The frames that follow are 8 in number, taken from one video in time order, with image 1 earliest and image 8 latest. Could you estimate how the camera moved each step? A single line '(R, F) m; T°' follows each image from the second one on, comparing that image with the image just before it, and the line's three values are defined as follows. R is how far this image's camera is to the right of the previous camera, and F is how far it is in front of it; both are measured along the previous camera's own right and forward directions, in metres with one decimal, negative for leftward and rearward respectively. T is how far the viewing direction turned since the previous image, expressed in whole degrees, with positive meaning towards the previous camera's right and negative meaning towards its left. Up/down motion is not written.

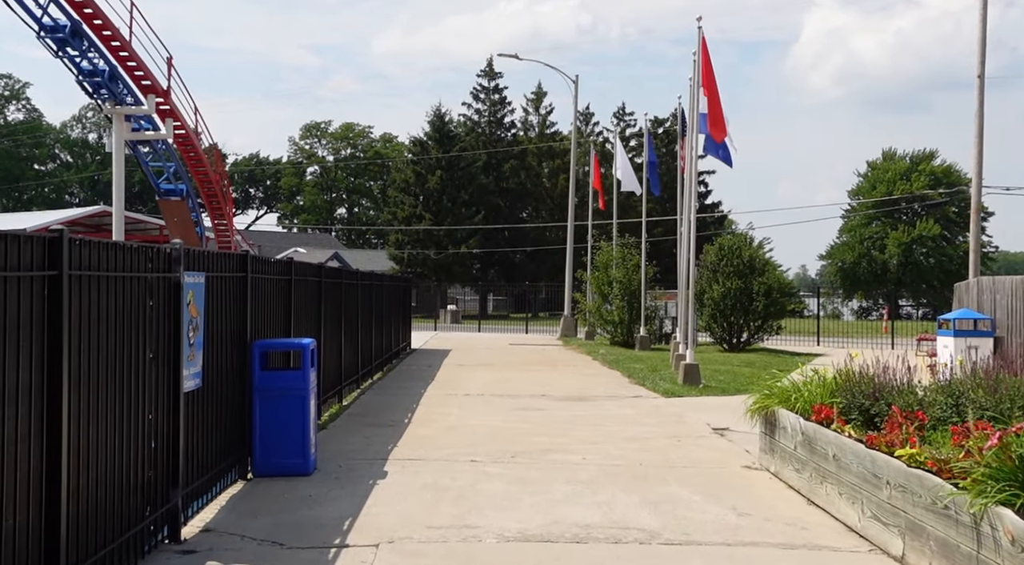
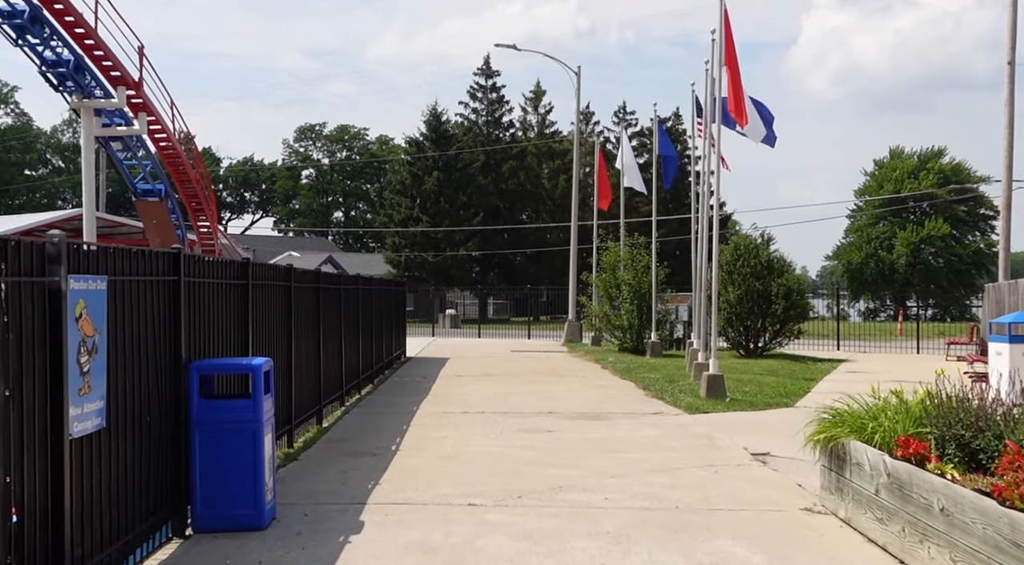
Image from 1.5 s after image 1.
(0.0, +1.8) m; 0°
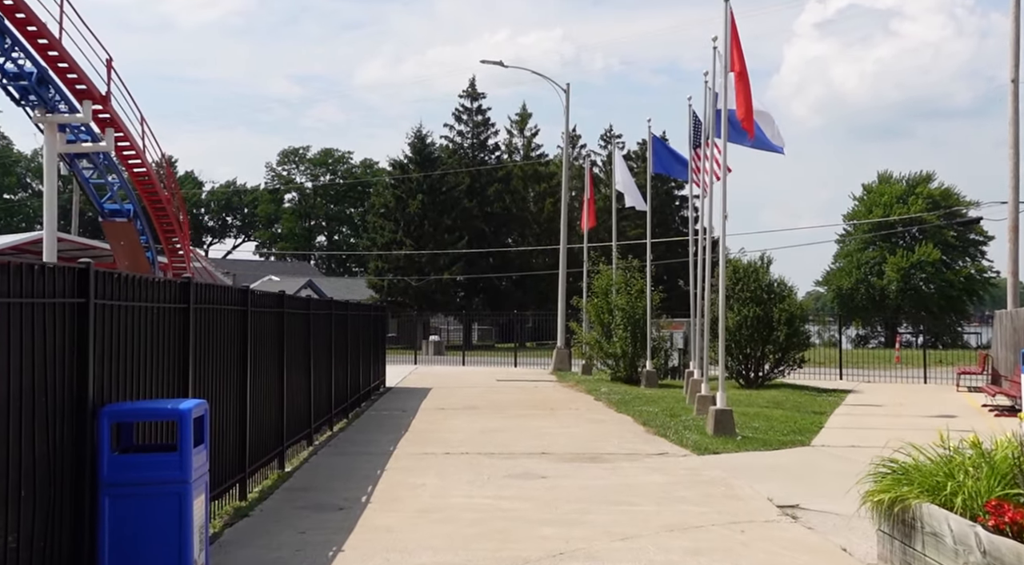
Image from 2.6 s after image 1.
(0.0, +1.4) m; +1°
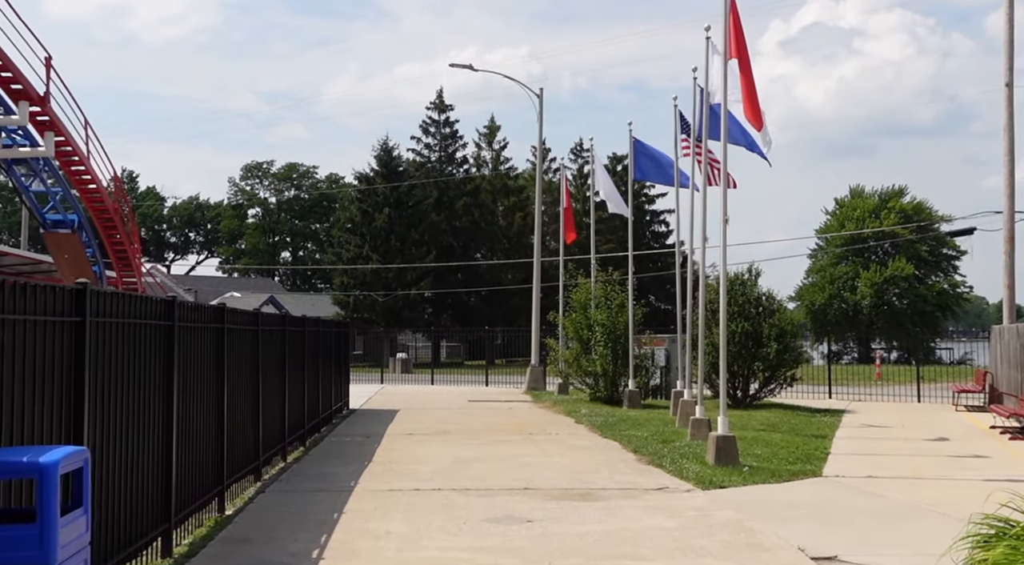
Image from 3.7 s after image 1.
(-0.1, +1.6) m; +2°
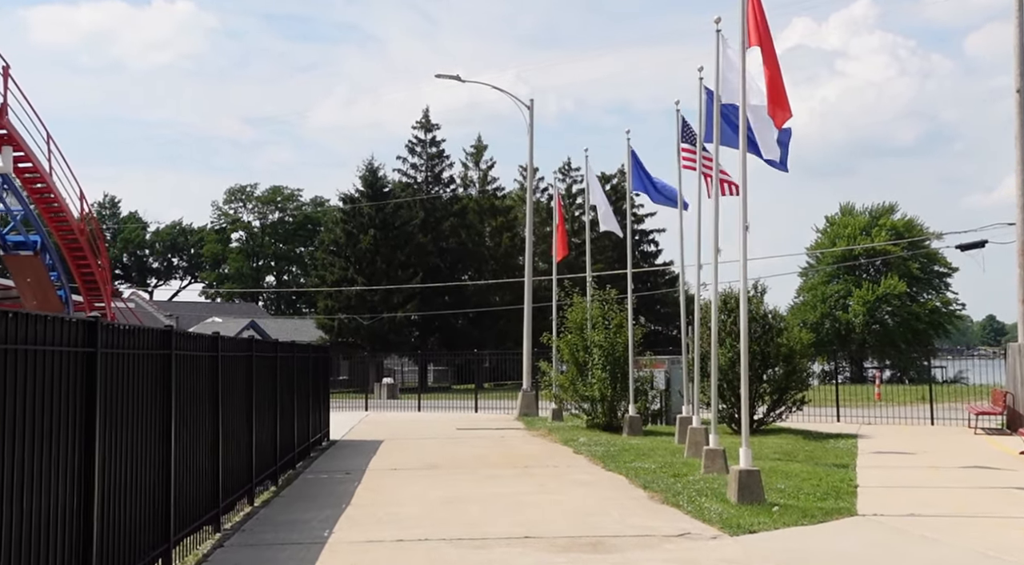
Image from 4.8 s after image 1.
(-0.1, +1.4) m; +1°
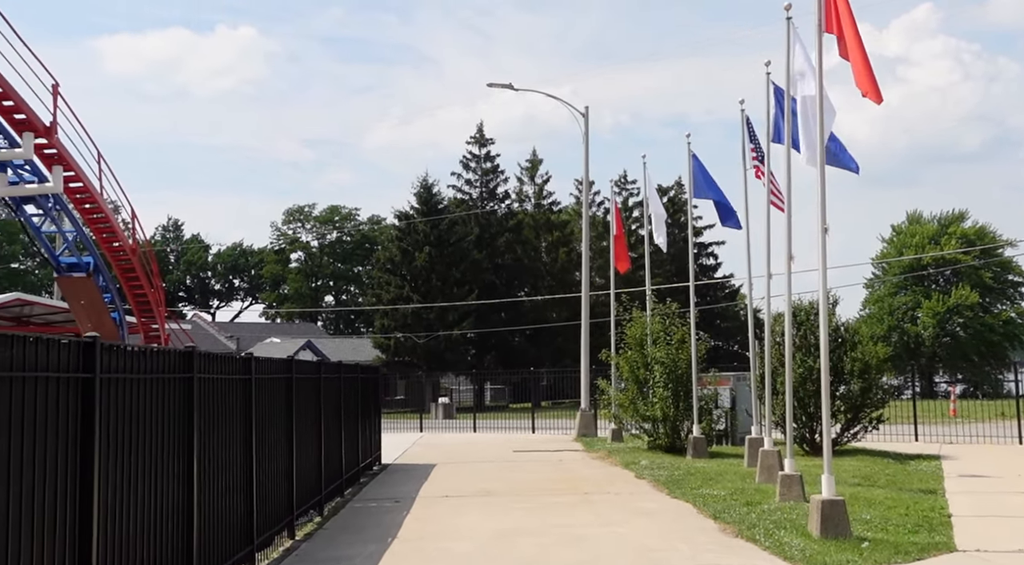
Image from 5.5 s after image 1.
(0.0, +0.9) m; -3°
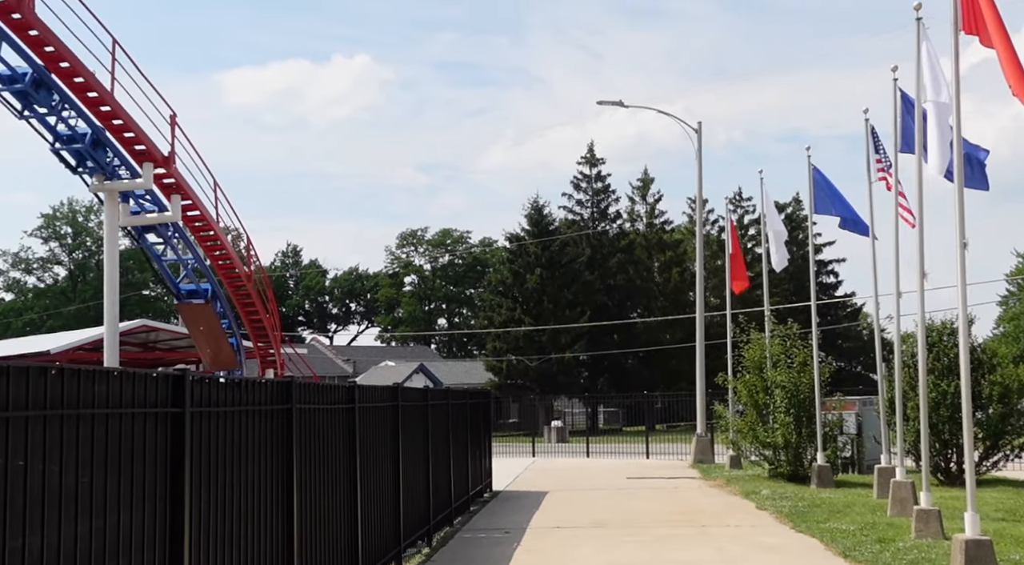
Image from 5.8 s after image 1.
(0.0, +0.5) m; -6°
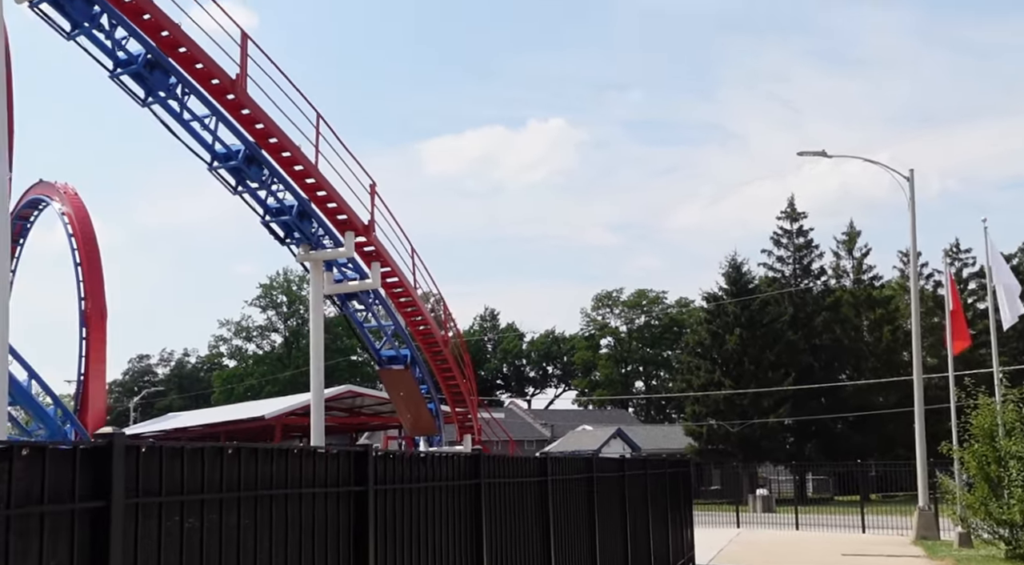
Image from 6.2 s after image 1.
(0.0, +0.9) m; -10°
